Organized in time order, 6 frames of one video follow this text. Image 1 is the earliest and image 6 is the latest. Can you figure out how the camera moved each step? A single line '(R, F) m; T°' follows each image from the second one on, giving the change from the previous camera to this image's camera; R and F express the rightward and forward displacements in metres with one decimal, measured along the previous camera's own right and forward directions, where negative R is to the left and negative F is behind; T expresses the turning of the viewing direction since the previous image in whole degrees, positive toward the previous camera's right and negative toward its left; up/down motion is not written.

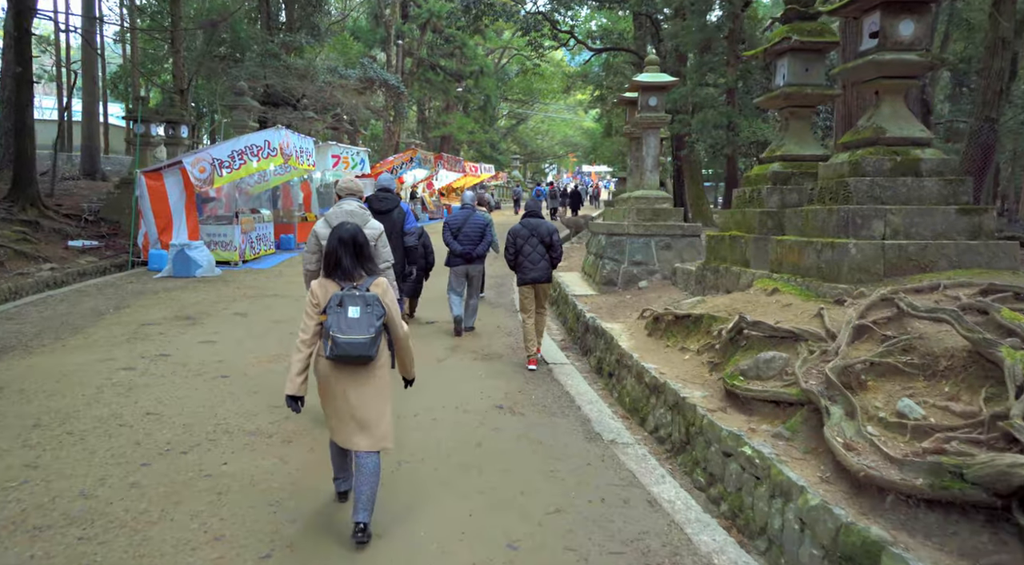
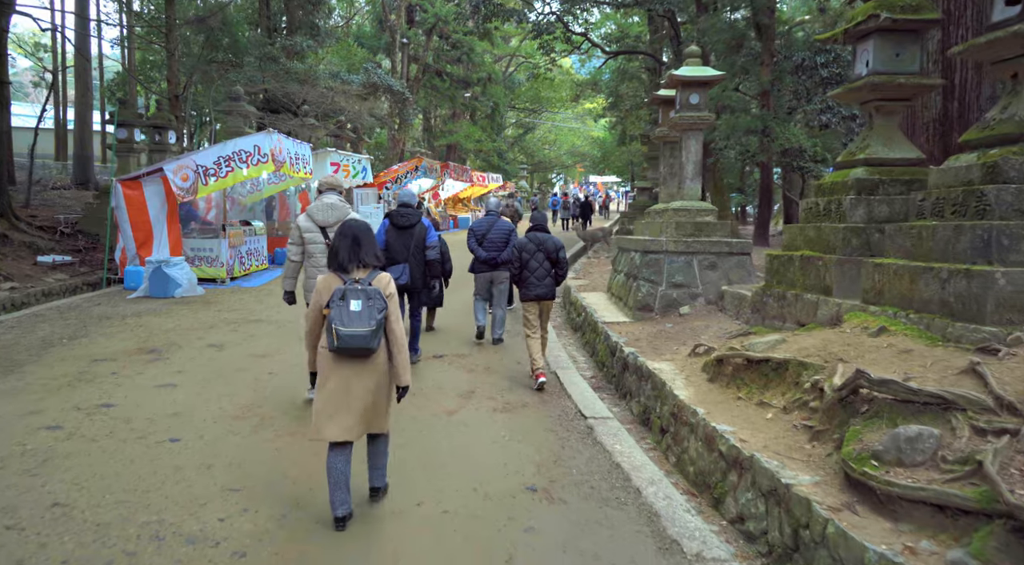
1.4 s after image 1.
(-0.2, +1.4) m; 0°
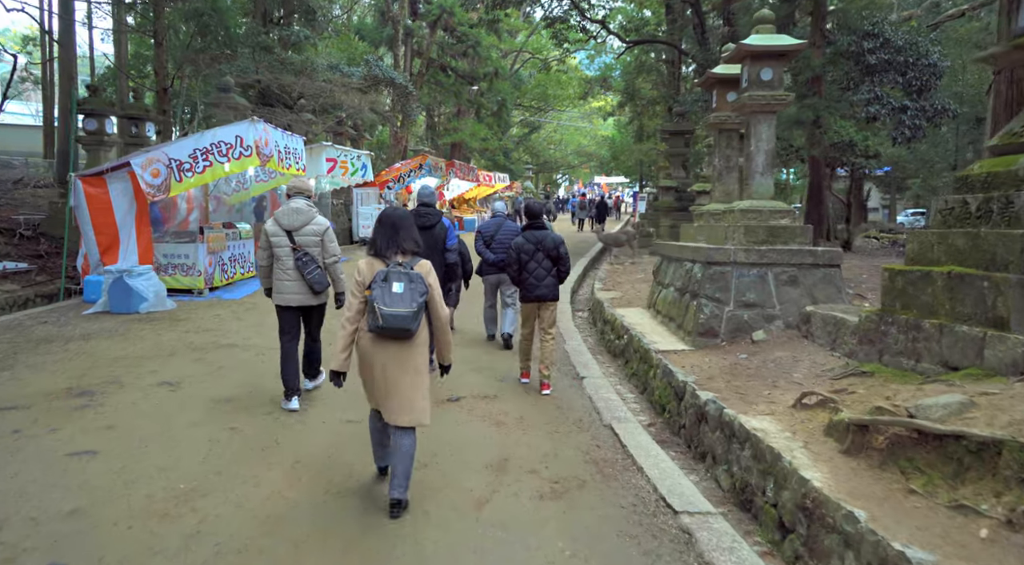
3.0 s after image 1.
(-0.3, +1.7) m; 0°
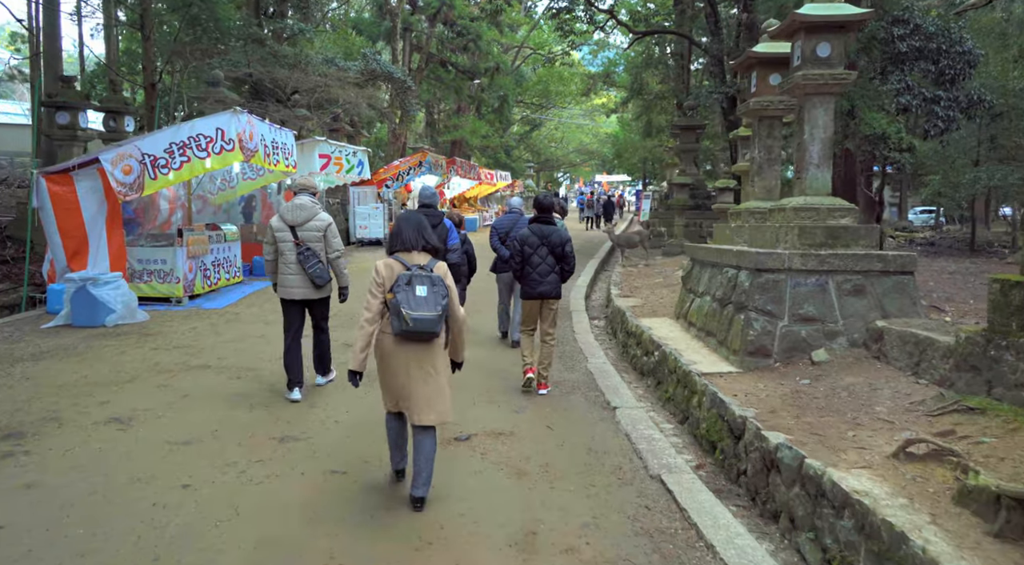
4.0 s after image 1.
(-0.1, +1.1) m; 0°
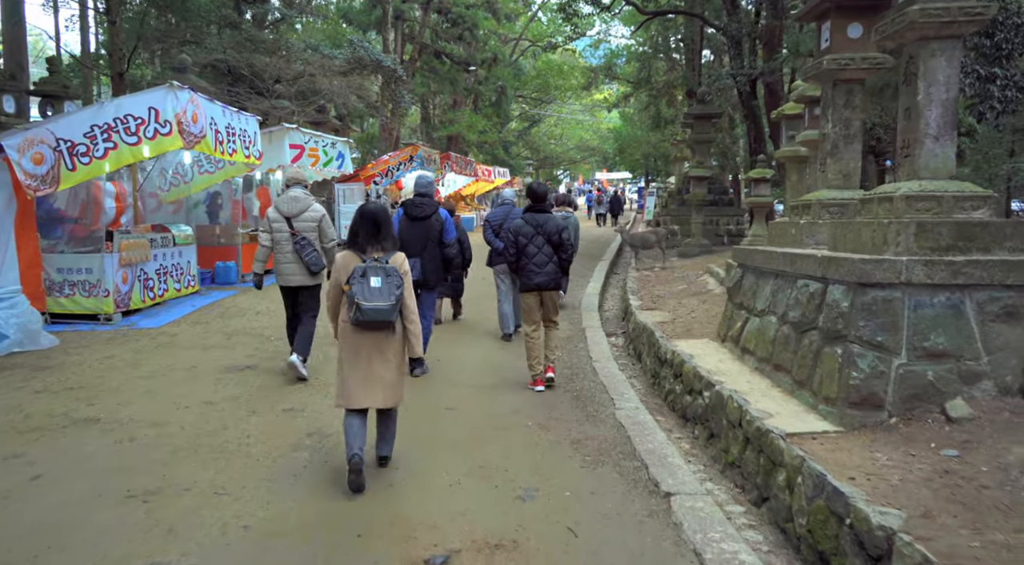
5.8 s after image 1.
(0.0, +1.9) m; 0°
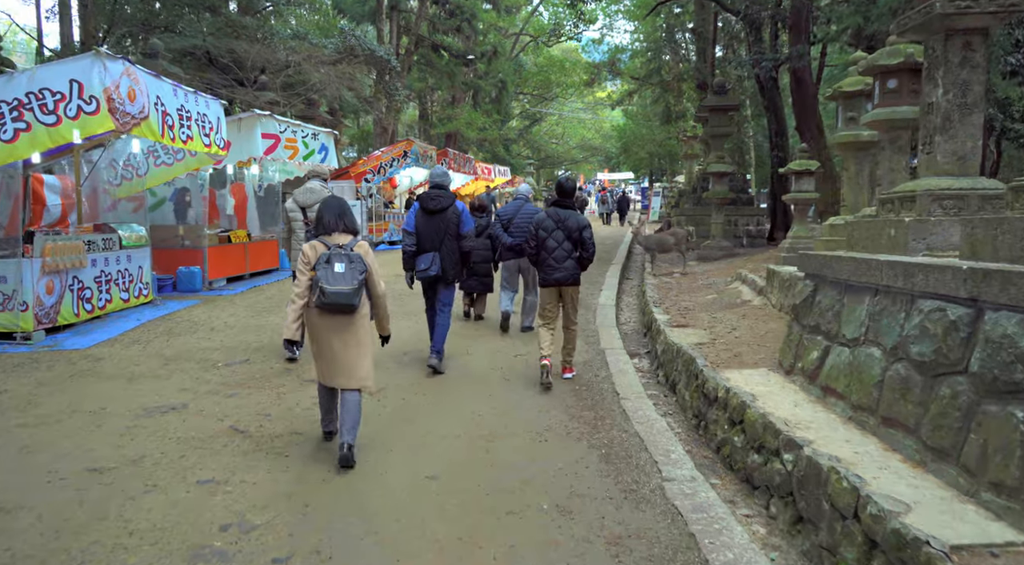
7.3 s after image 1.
(0.0, +1.5) m; 0°
